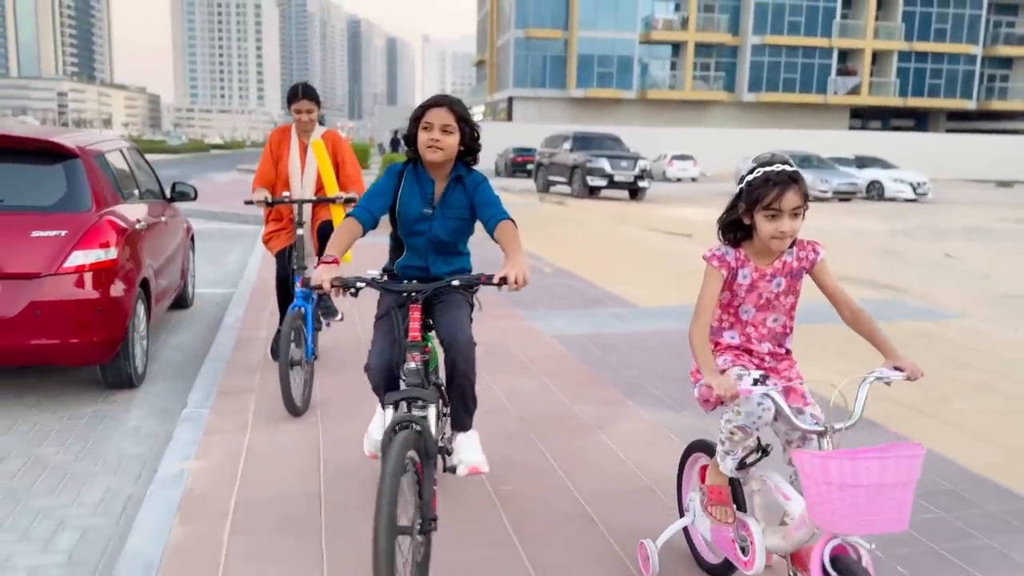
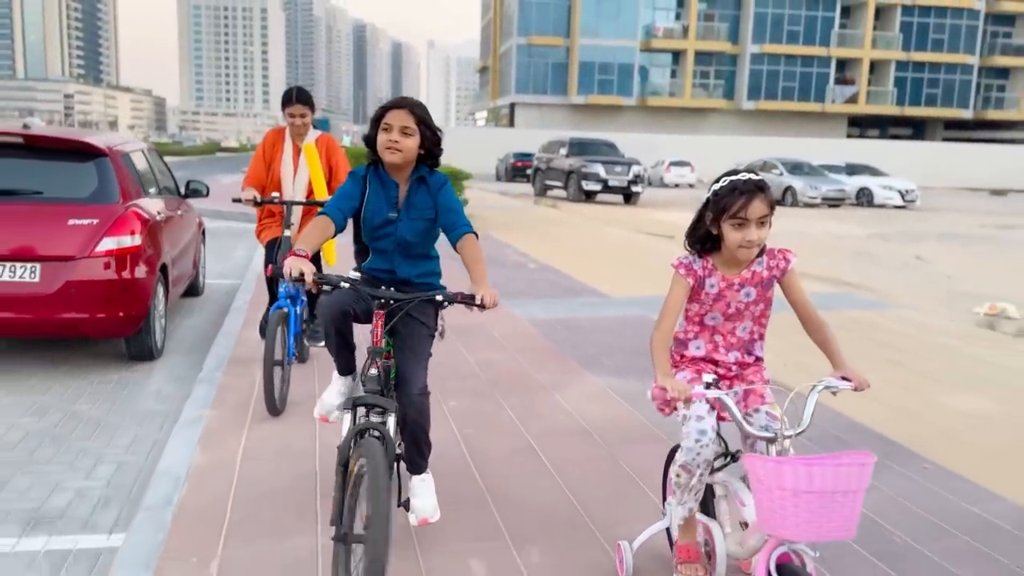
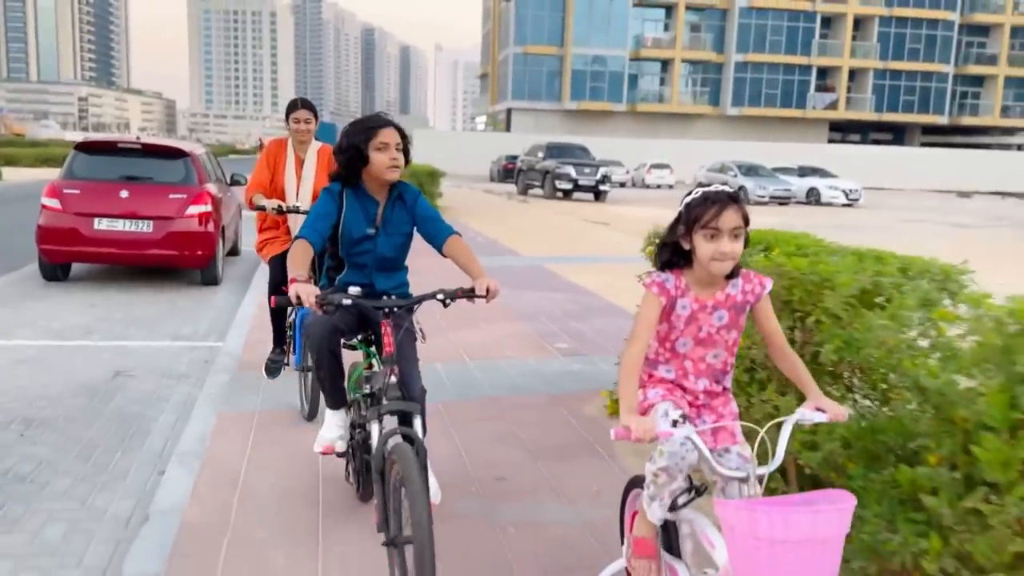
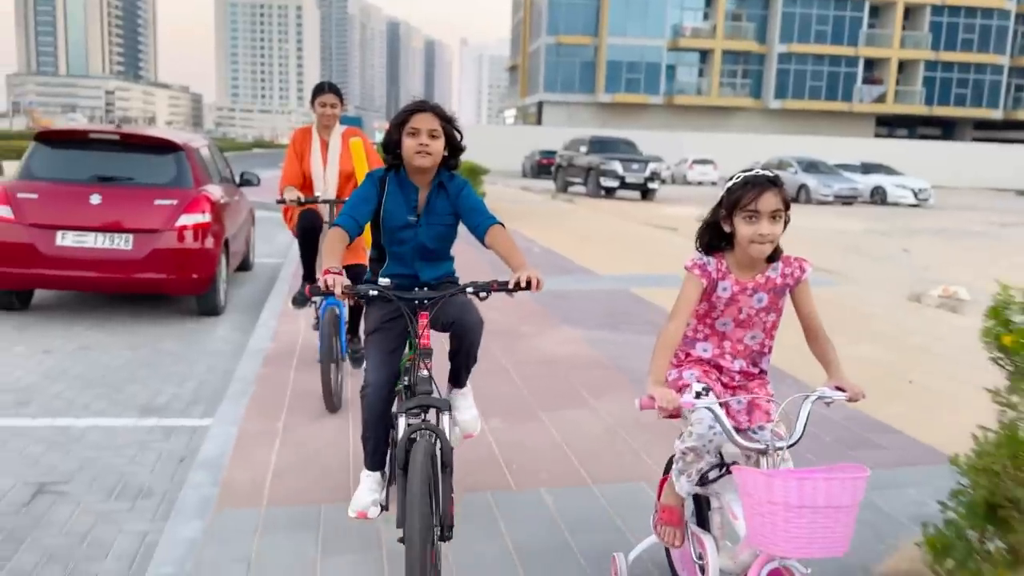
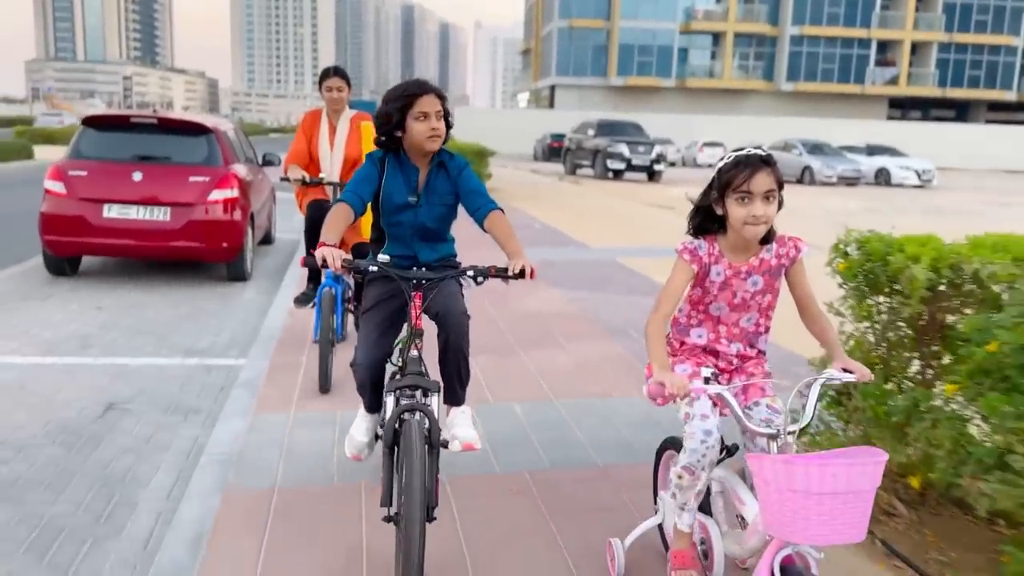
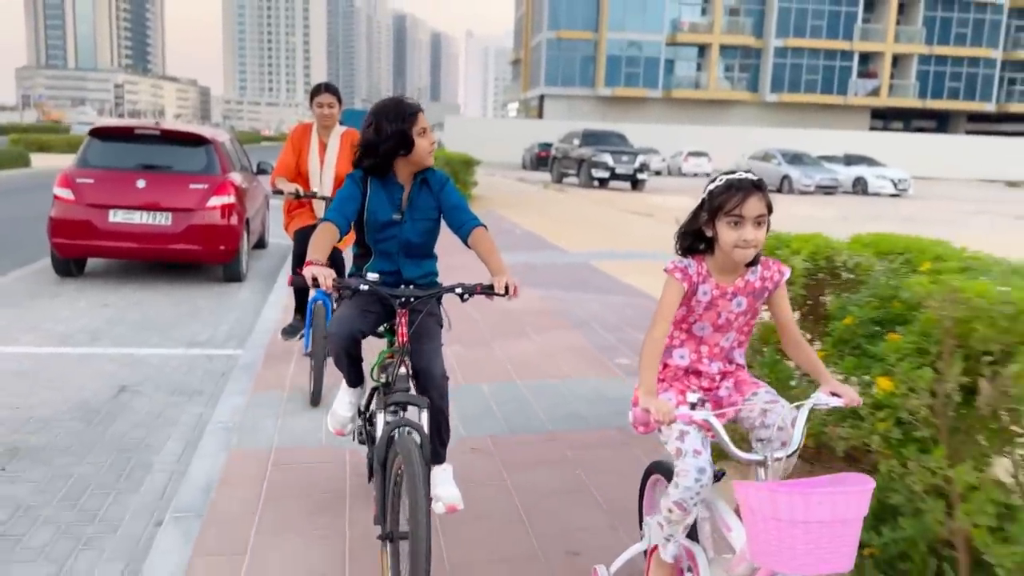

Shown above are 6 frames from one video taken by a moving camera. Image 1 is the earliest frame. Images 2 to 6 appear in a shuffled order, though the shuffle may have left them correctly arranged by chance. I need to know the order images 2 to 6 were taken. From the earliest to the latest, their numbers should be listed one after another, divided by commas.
2, 4, 5, 6, 3
